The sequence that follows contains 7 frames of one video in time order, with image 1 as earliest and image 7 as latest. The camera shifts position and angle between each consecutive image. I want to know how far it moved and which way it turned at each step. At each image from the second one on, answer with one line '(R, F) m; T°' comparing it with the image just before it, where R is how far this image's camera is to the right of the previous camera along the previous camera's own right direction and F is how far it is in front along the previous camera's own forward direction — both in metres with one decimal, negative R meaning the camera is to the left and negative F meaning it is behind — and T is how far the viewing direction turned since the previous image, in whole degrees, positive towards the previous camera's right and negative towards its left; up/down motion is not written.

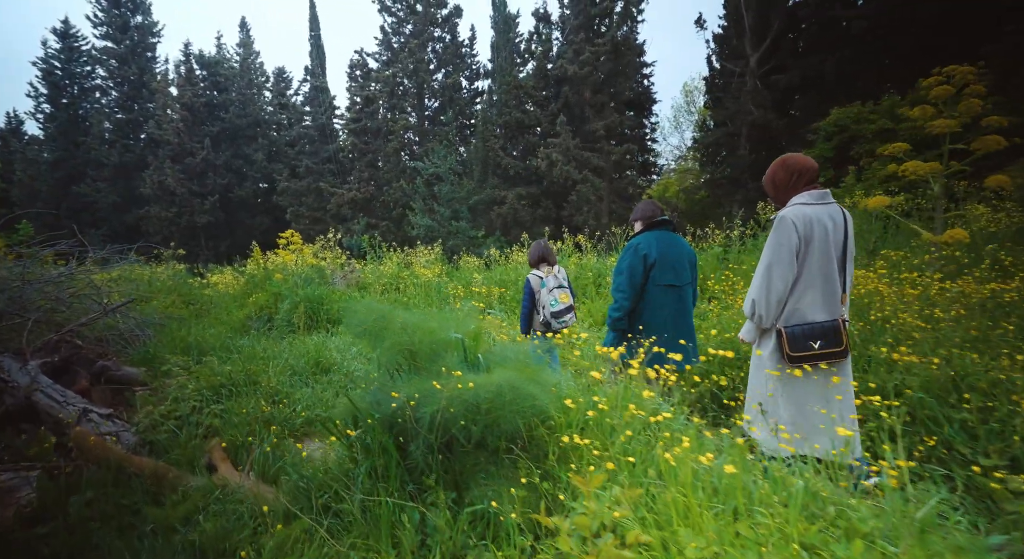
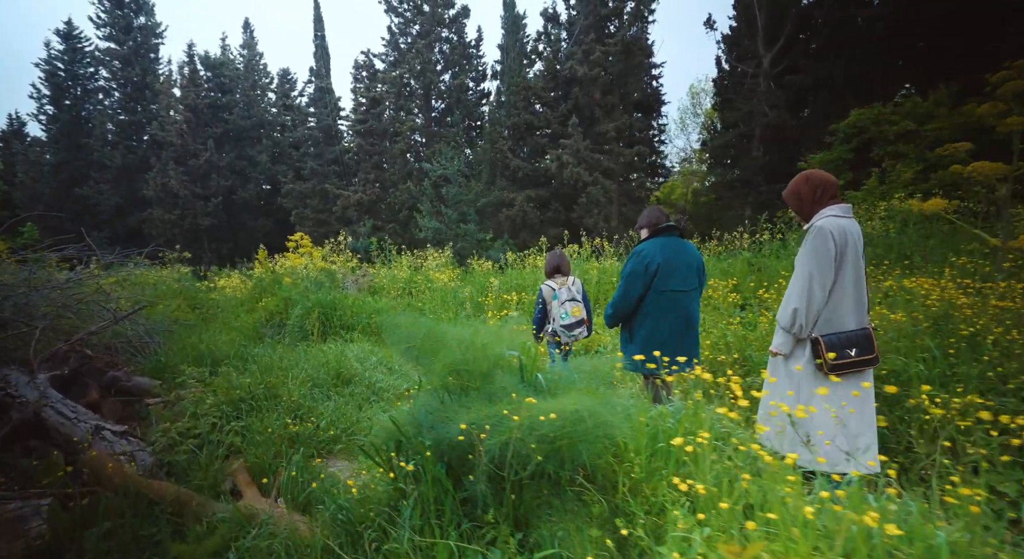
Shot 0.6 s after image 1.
(-0.3, +0.2) m; 0°
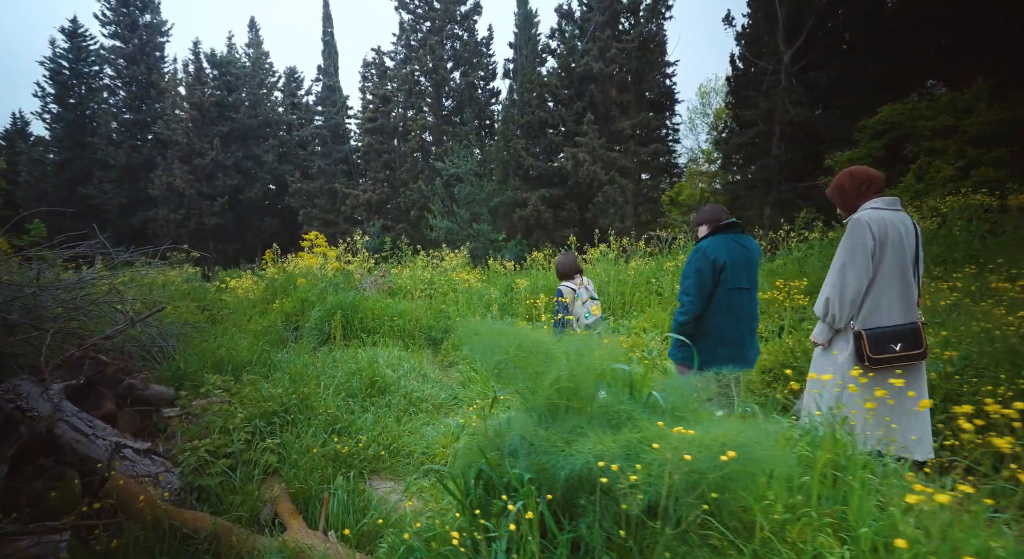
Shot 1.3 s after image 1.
(-0.4, +0.4) m; 0°
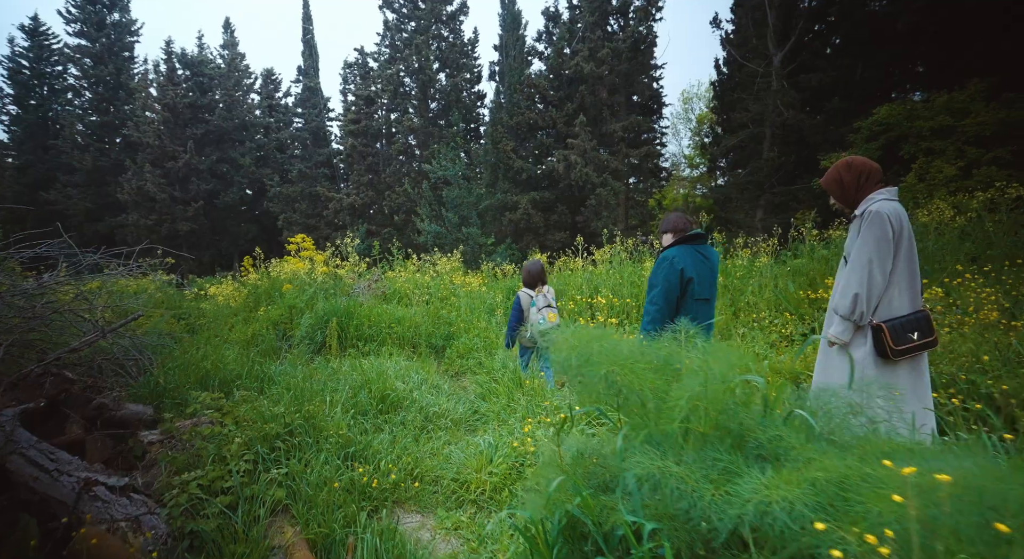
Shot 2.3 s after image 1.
(-0.4, +0.5) m; +2°
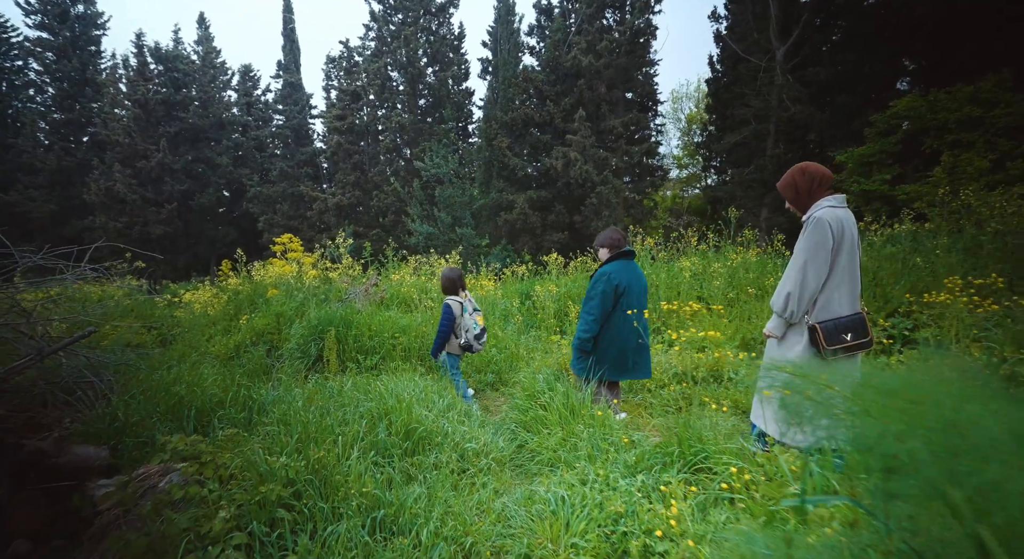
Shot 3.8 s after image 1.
(-0.4, +0.8) m; +2°
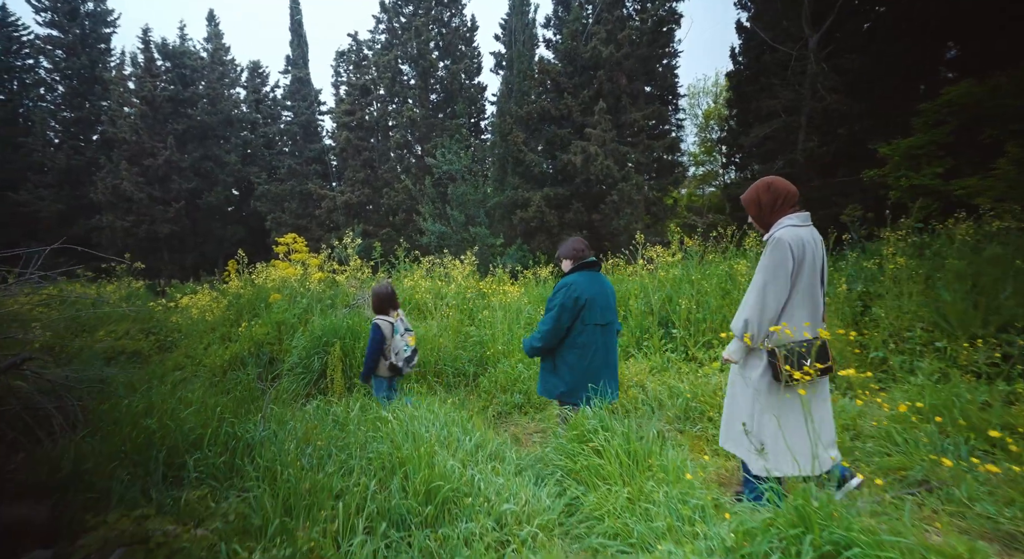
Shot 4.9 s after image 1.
(-0.2, +0.7) m; -1°
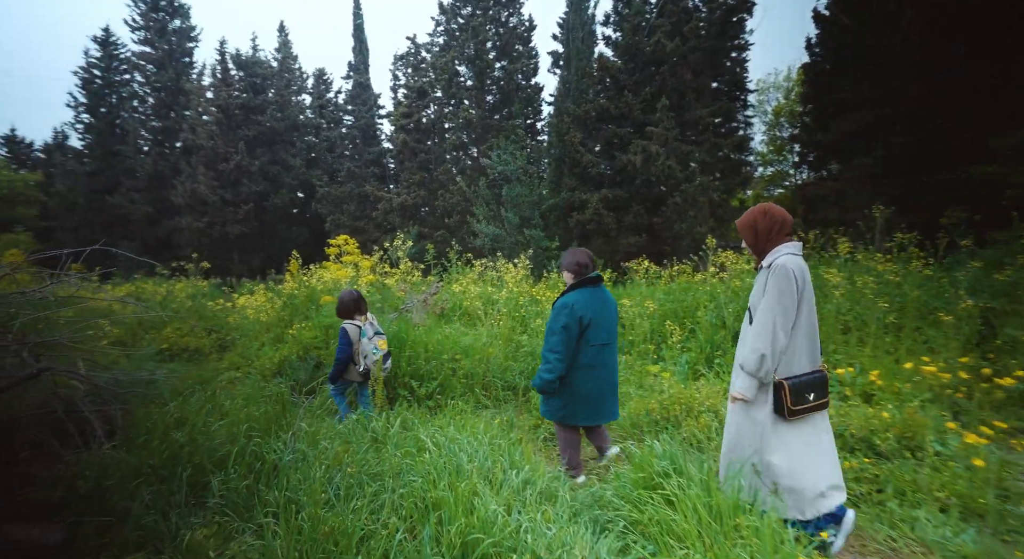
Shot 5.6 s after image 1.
(0.0, +0.4) m; -6°
